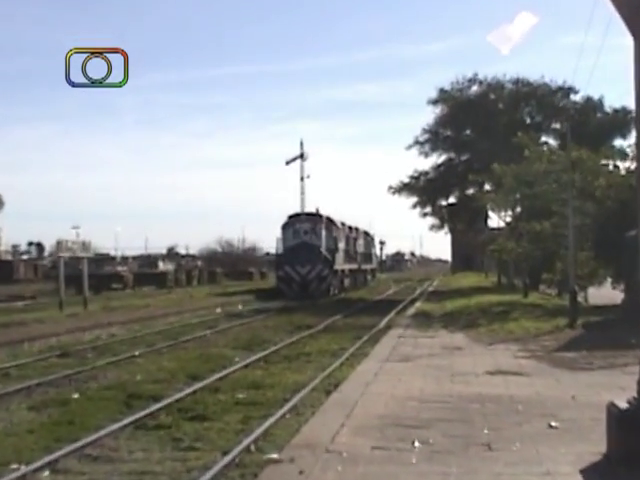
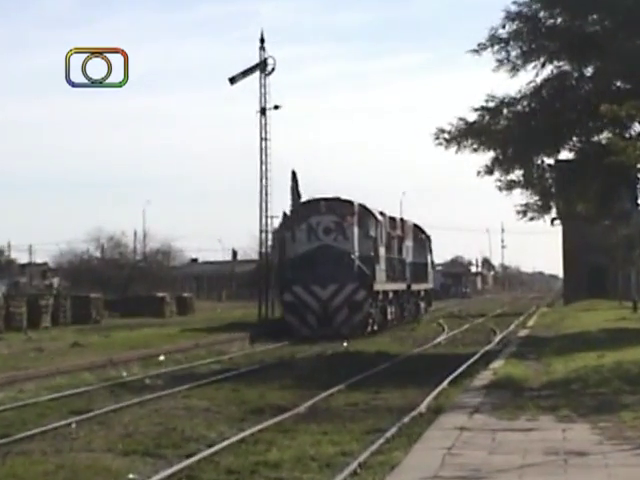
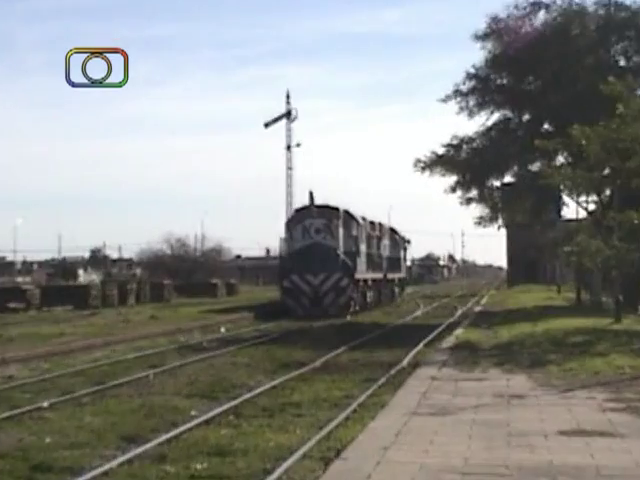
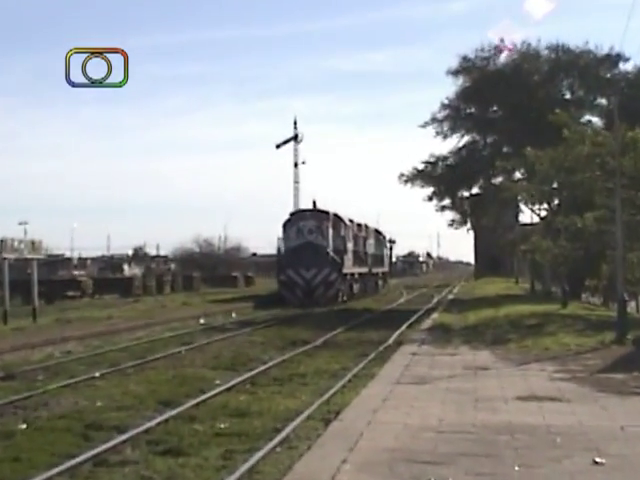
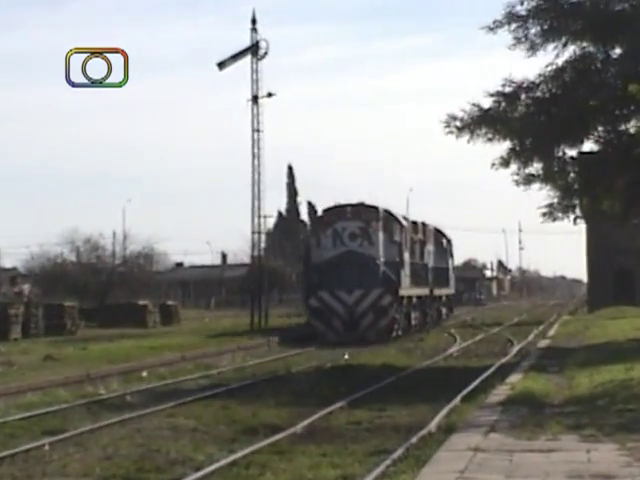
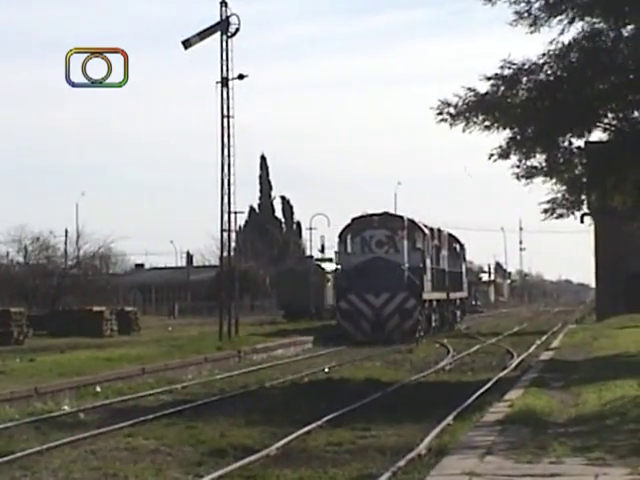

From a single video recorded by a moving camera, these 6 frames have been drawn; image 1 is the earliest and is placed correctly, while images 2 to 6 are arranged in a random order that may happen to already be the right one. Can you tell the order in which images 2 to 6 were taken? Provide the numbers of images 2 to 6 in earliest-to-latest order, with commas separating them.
4, 3, 2, 5, 6
